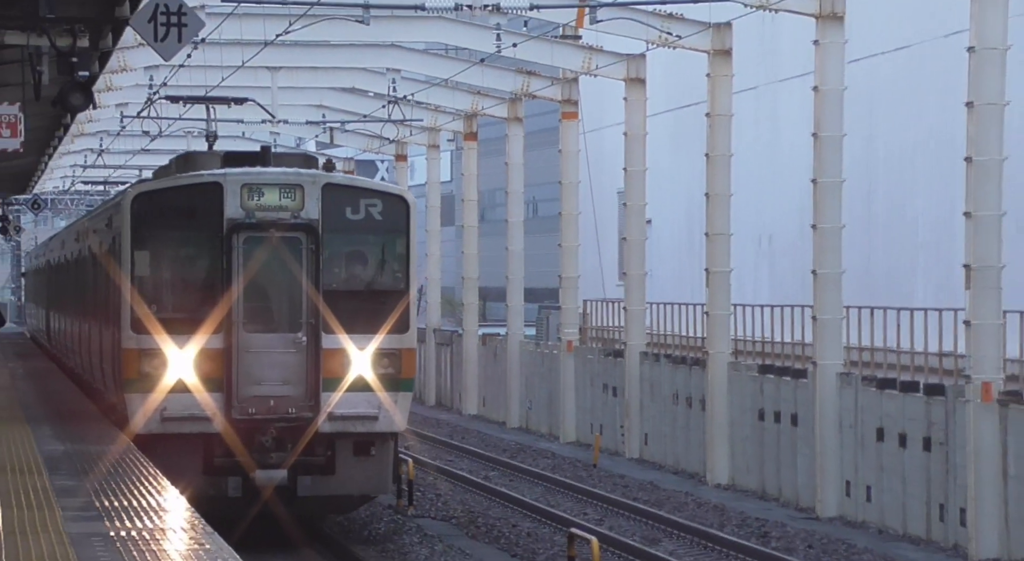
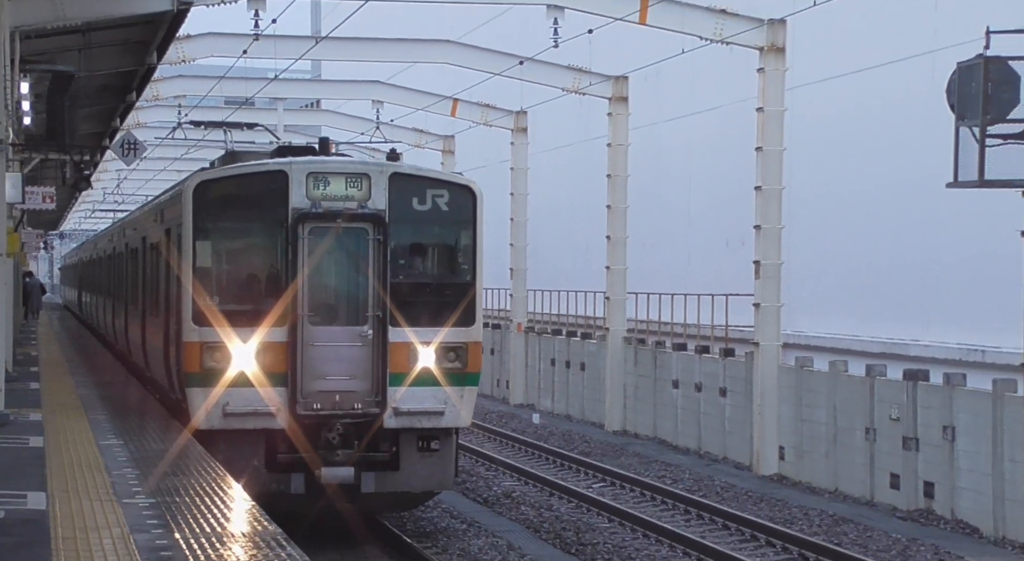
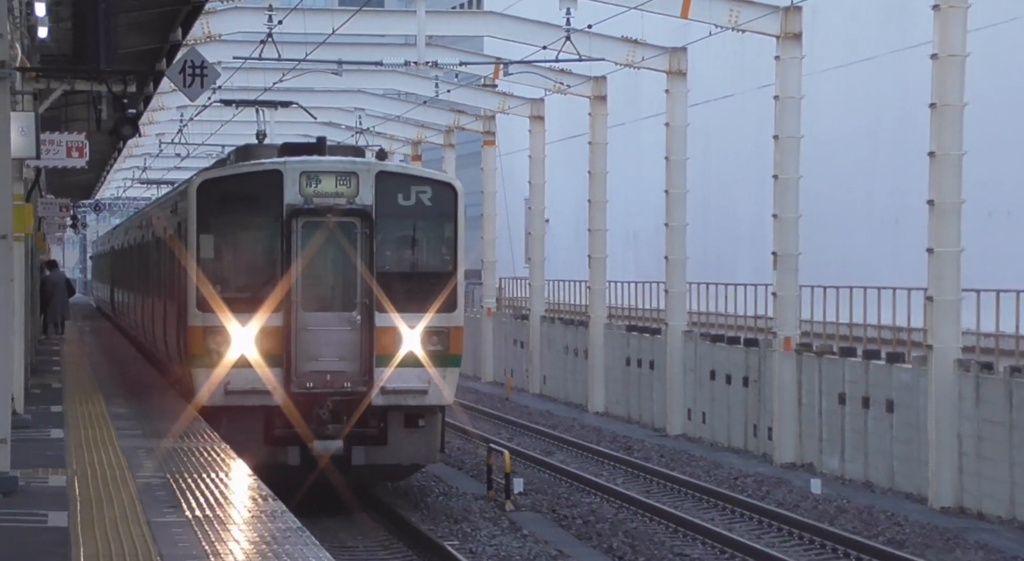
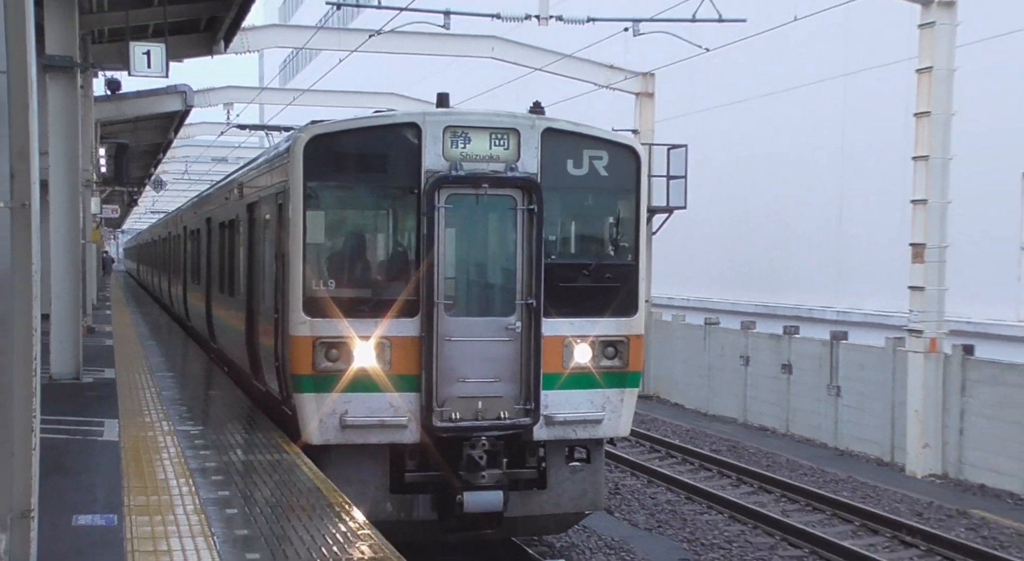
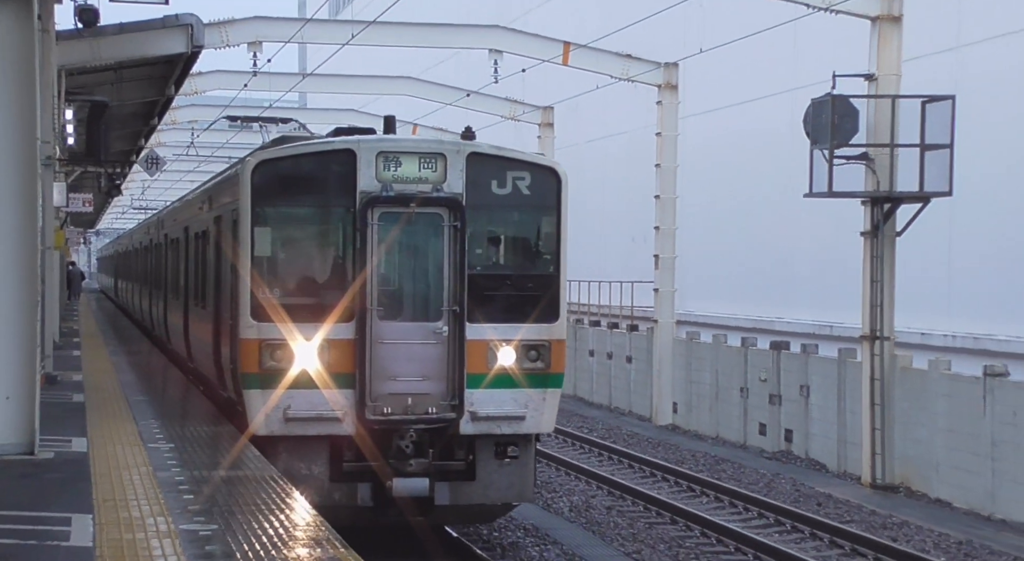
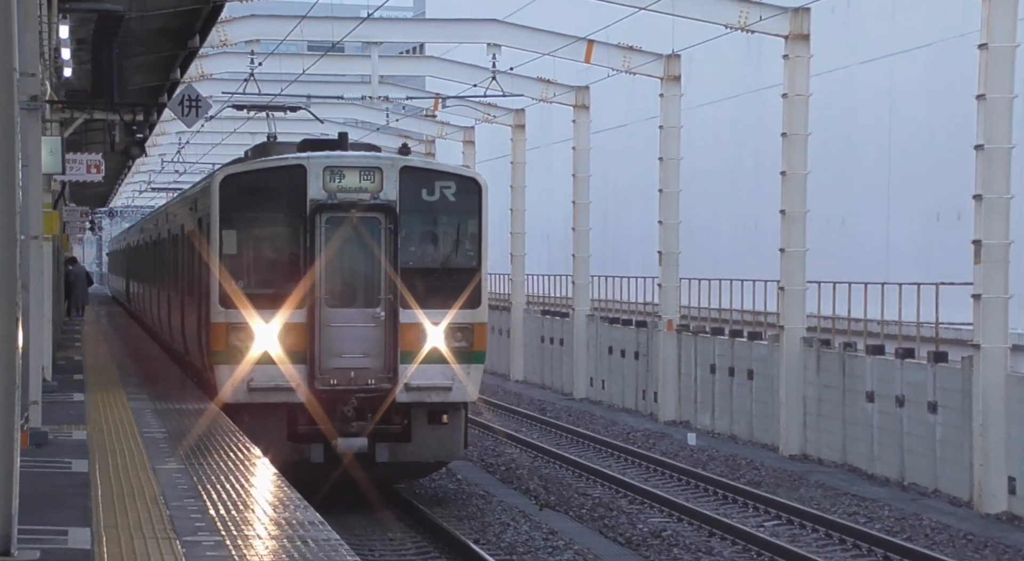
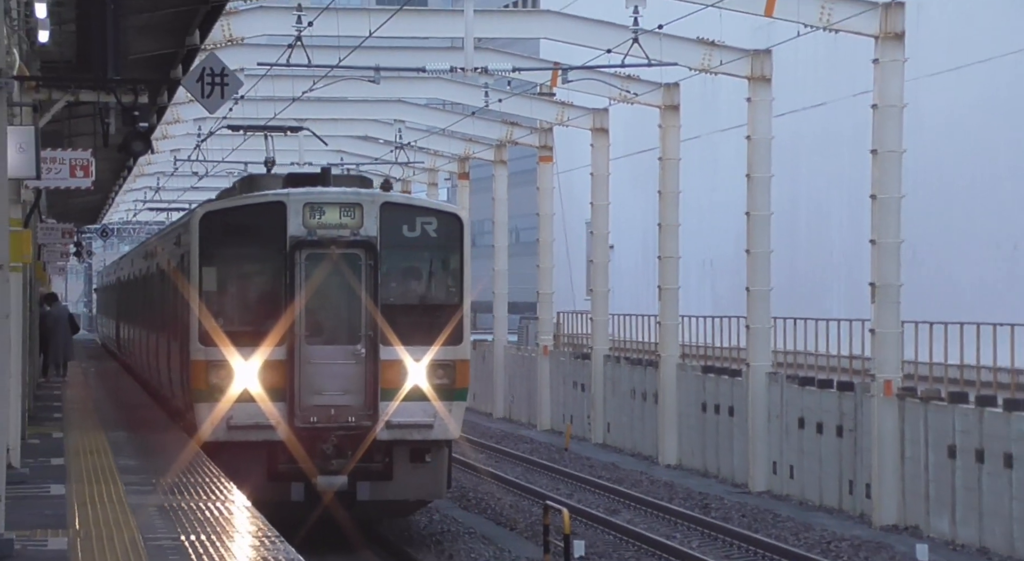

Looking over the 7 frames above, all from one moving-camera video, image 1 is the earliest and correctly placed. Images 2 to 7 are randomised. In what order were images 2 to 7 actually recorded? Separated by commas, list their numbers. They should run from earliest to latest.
7, 3, 6, 2, 5, 4
